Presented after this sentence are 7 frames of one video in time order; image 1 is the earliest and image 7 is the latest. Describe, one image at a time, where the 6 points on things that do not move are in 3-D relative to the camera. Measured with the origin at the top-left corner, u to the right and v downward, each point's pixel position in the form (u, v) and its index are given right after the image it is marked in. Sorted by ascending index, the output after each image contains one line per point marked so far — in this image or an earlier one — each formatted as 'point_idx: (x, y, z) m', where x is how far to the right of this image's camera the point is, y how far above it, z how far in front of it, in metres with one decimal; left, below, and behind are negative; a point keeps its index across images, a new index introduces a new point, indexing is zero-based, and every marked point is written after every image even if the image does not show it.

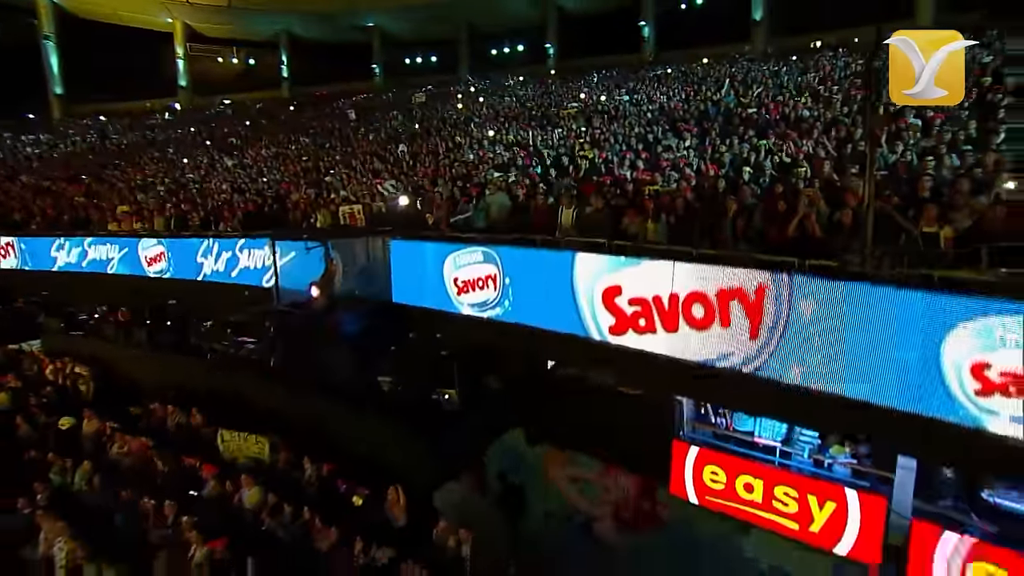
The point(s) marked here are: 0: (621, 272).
0: (+1.2, +0.3, +5.5) m
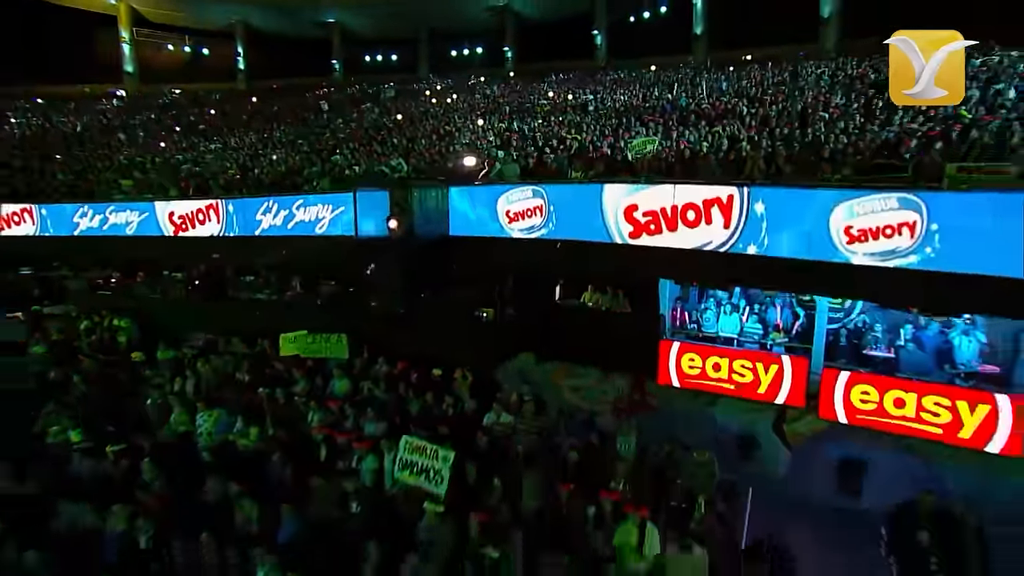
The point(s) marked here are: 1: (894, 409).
0: (+2.1, +1.6, +8.1) m
1: (+6.7, -2.1, +8.4) m
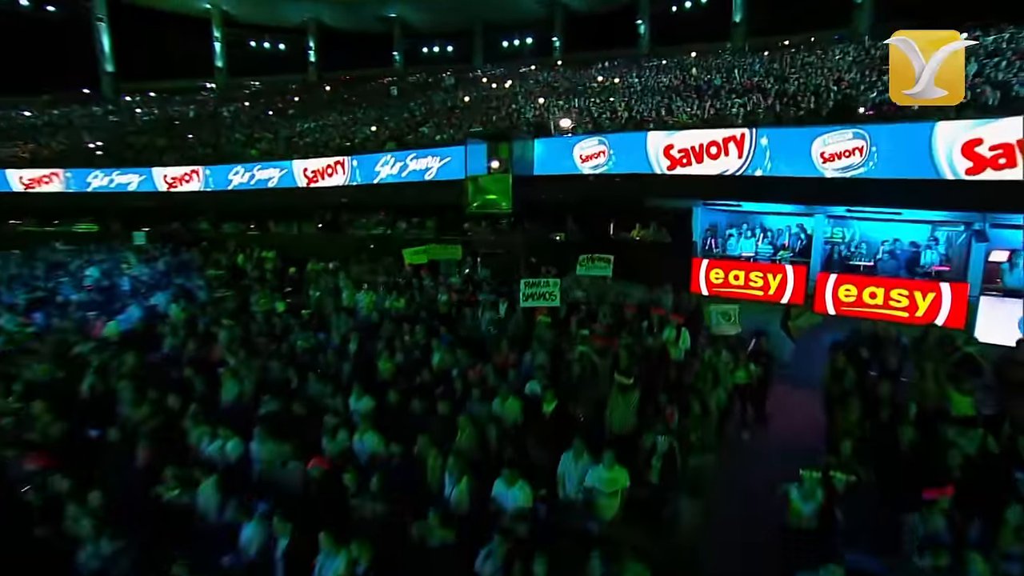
0: (+3.8, +3.5, +11.2) m
1: (+8.3, -0.3, +11.3) m
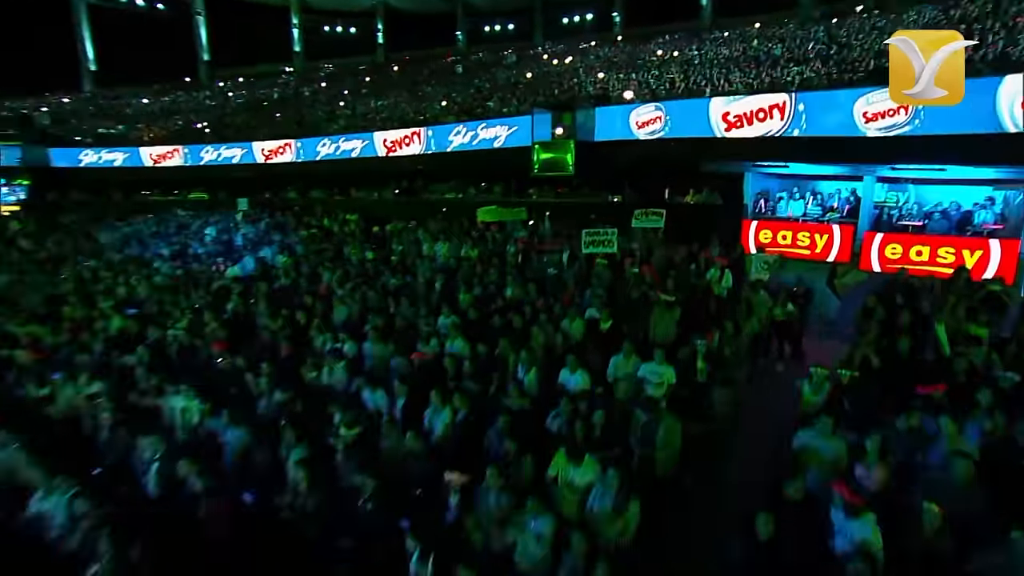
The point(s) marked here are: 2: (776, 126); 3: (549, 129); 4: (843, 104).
0: (+5.4, +4.6, +12.1) m
1: (+9.9, +0.8, +11.8) m
2: (+6.3, +3.8, +11.3) m
3: (+1.1, +4.8, +14.6) m
4: (+7.3, +4.0, +10.6) m
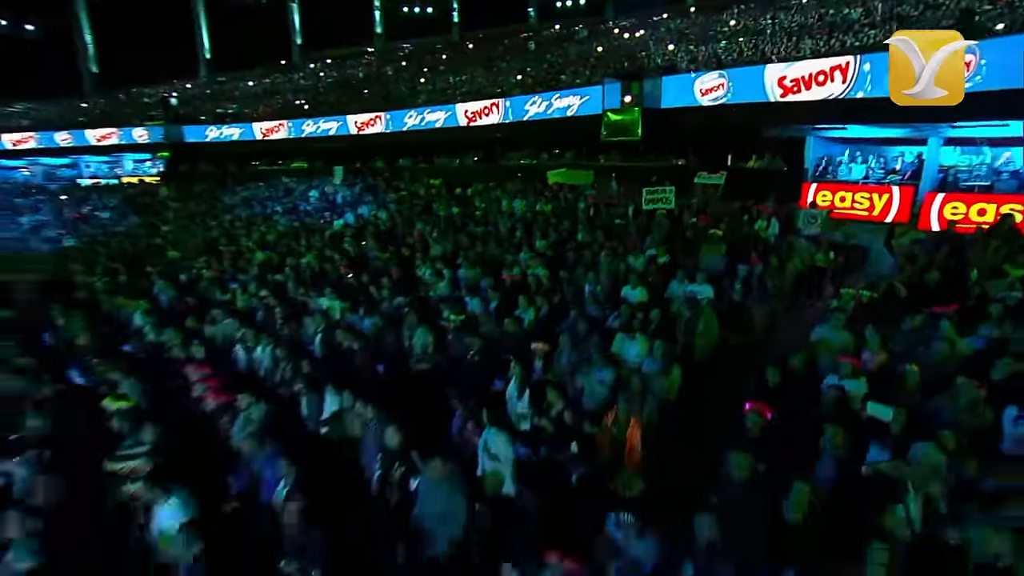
0: (+7.4, +5.9, +12.8) m
1: (+11.7, +1.8, +12.2) m
2: (+8.2, +5.0, +12.0) m
3: (+3.5, +6.3, +15.9) m
4: (+9.1, +5.1, +11.1) m
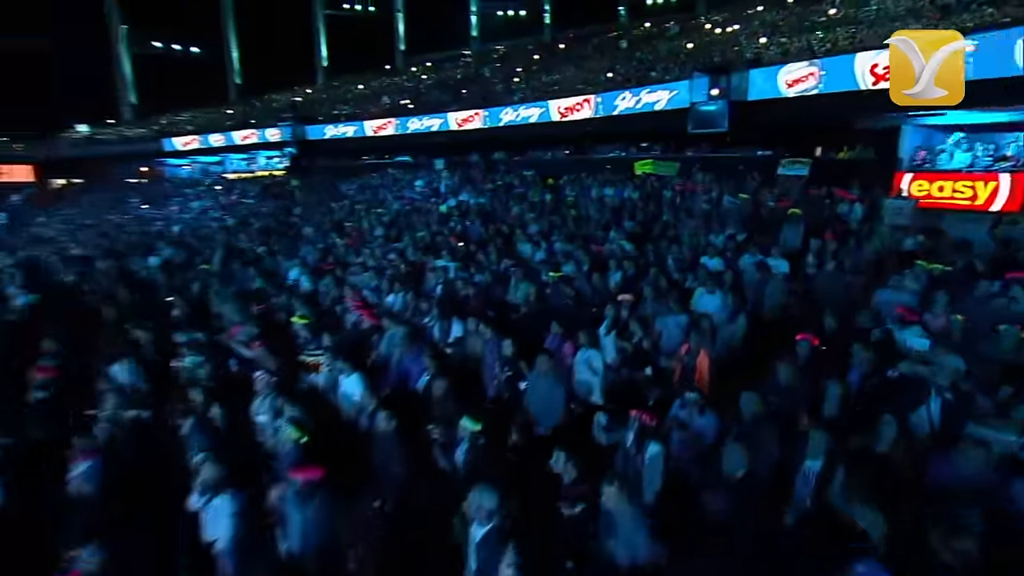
0: (+10.1, +6.2, +12.9) m
1: (+14.0, +2.0, +11.6) m
2: (+10.7, +5.3, +12.0) m
3: (+6.7, +6.8, +16.6) m
4: (+11.4, +5.4, +11.0) m
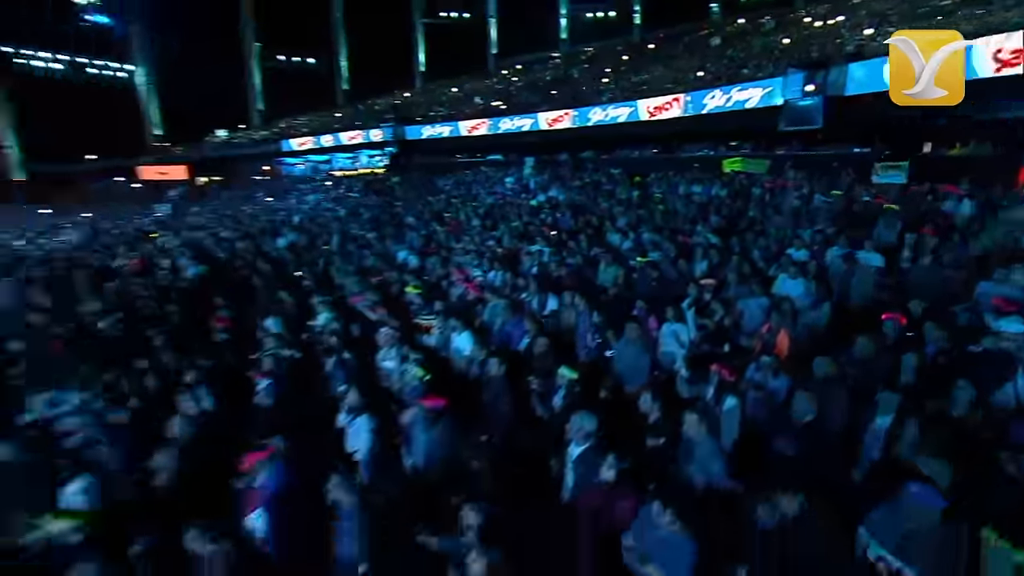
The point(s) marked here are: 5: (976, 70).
0: (+12.7, +6.1, +12.3) m
1: (+16.1, +1.7, +10.4) m
2: (+13.1, +5.1, +11.2) m
3: (+9.9, +6.8, +16.3) m
4: (+13.6, +5.2, +10.1) m
5: (+12.4, +5.6, +12.8) m
